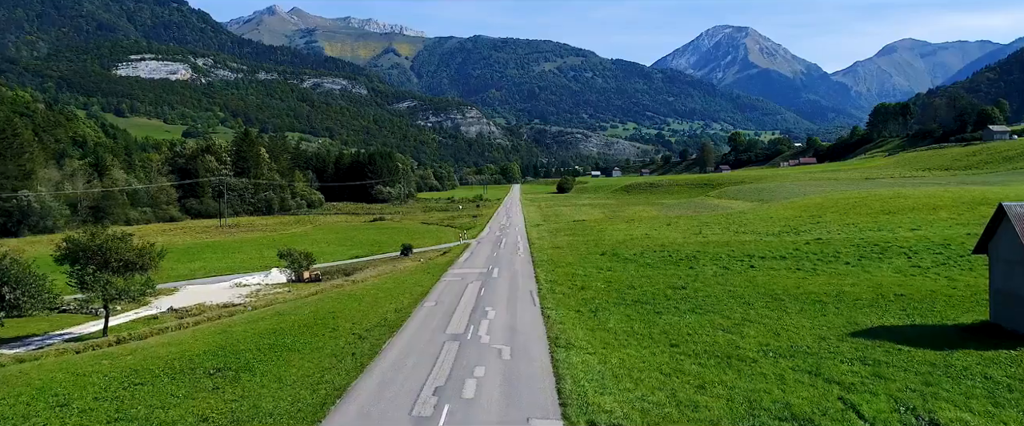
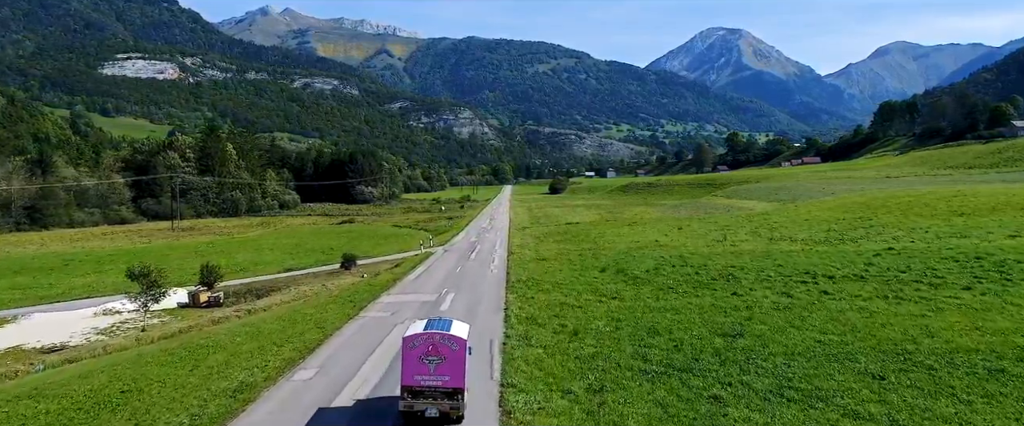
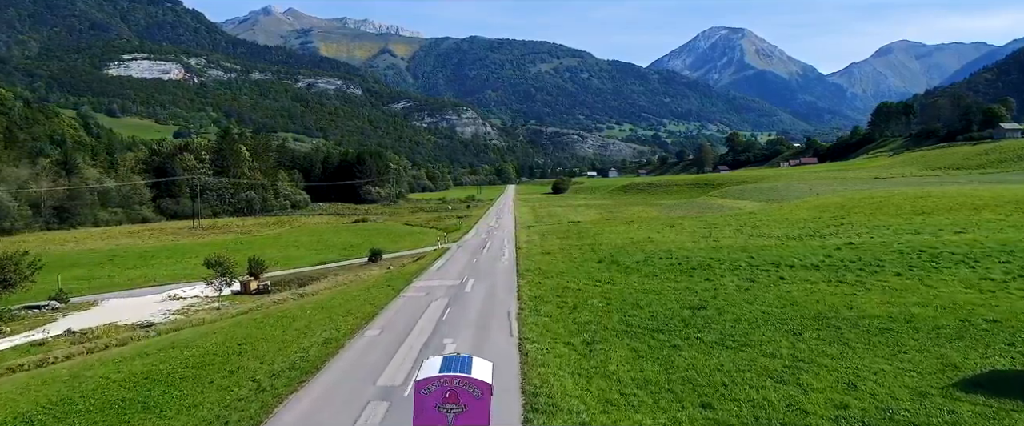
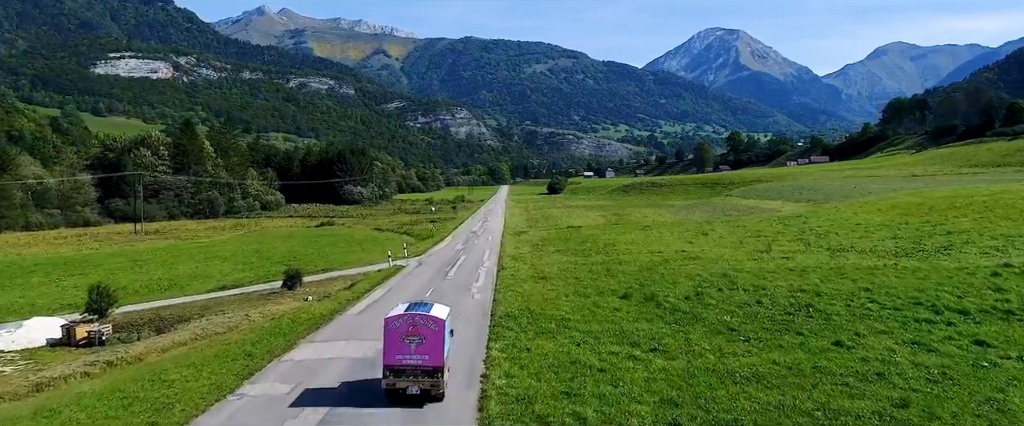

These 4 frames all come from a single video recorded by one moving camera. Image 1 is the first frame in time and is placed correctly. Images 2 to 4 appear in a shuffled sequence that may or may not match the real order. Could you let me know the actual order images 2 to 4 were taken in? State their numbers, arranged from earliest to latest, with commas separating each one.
3, 2, 4
